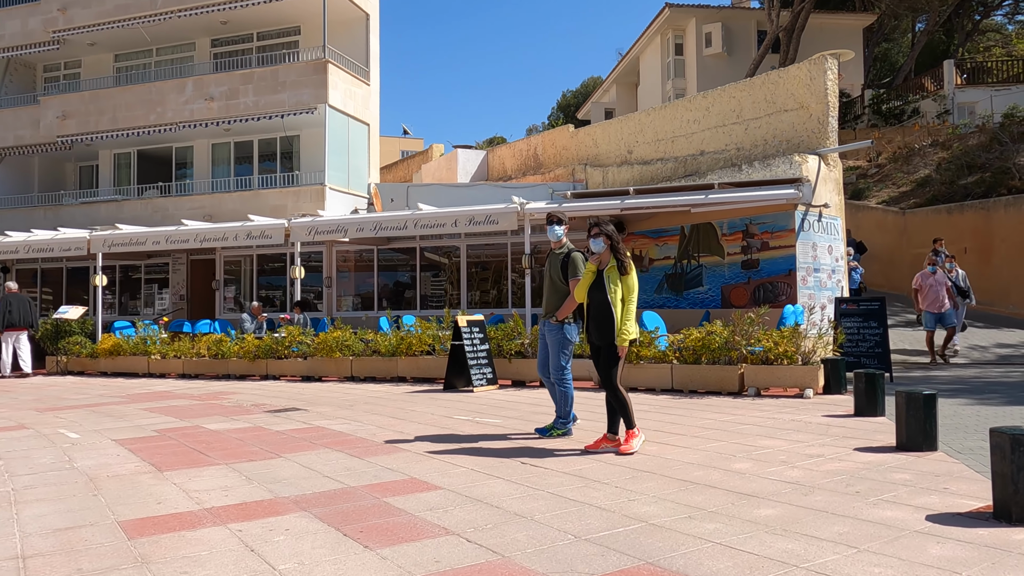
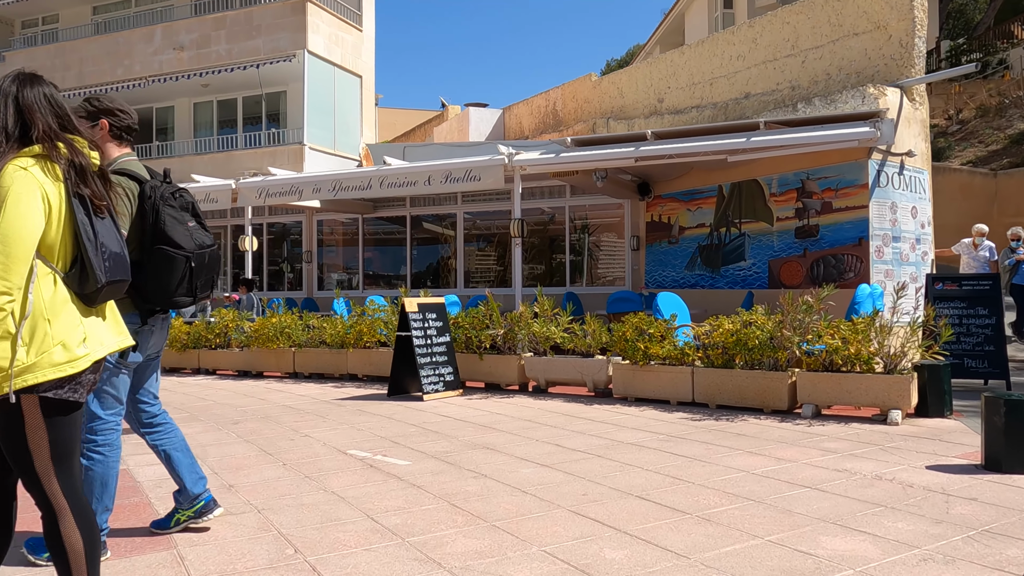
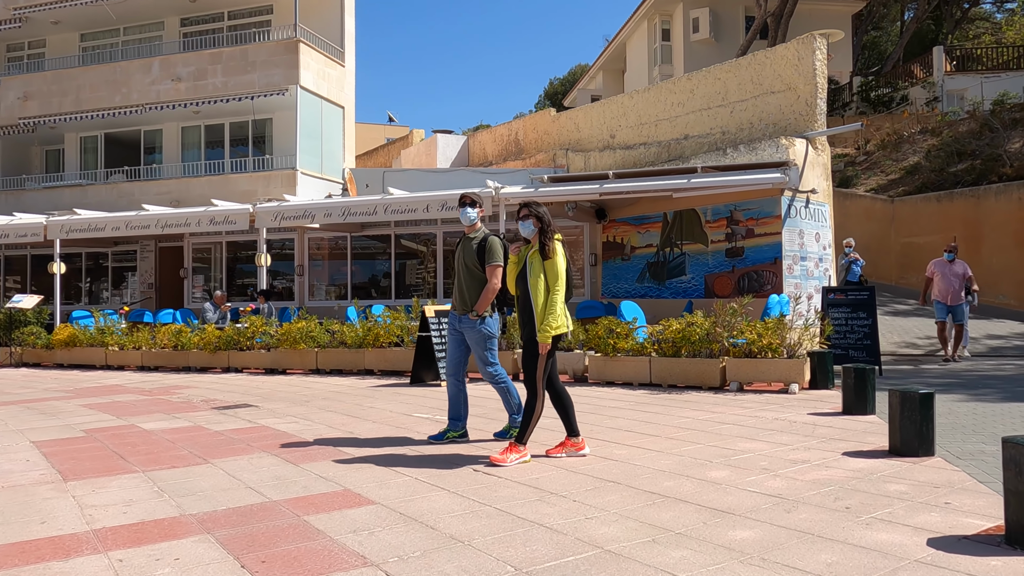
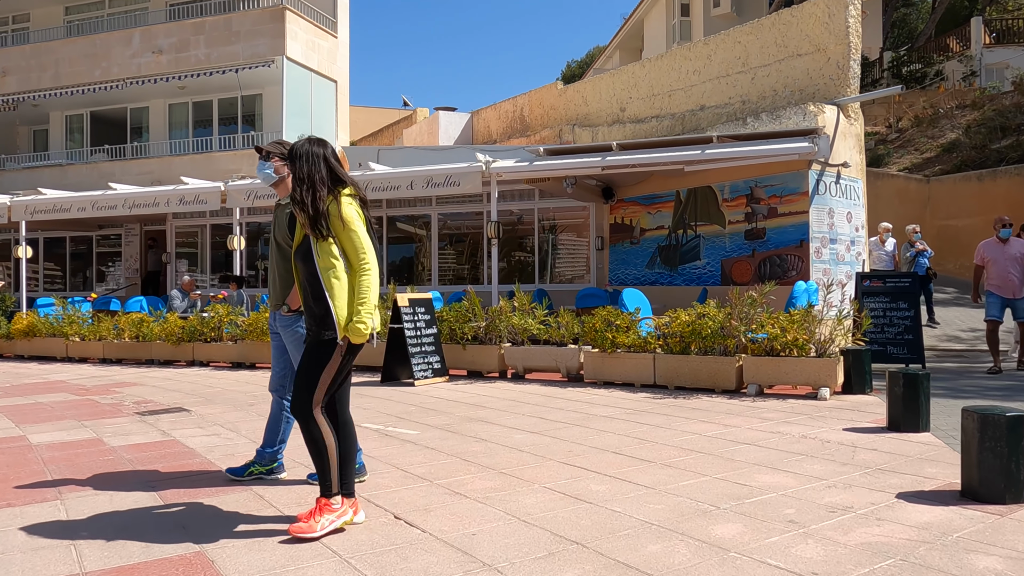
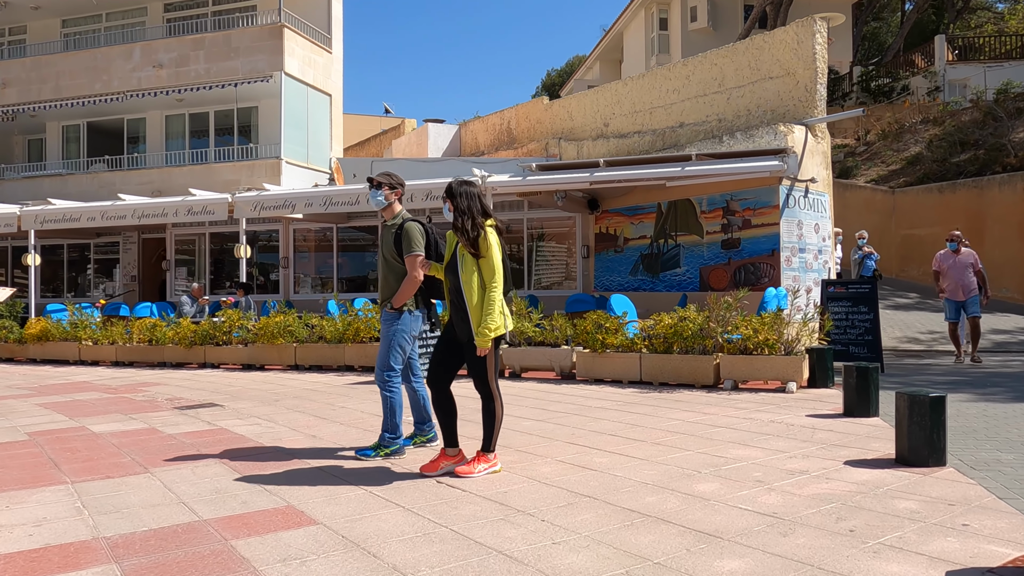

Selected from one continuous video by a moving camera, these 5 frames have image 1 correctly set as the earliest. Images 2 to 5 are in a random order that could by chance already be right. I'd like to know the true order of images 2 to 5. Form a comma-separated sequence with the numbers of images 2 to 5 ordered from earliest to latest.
3, 5, 4, 2
